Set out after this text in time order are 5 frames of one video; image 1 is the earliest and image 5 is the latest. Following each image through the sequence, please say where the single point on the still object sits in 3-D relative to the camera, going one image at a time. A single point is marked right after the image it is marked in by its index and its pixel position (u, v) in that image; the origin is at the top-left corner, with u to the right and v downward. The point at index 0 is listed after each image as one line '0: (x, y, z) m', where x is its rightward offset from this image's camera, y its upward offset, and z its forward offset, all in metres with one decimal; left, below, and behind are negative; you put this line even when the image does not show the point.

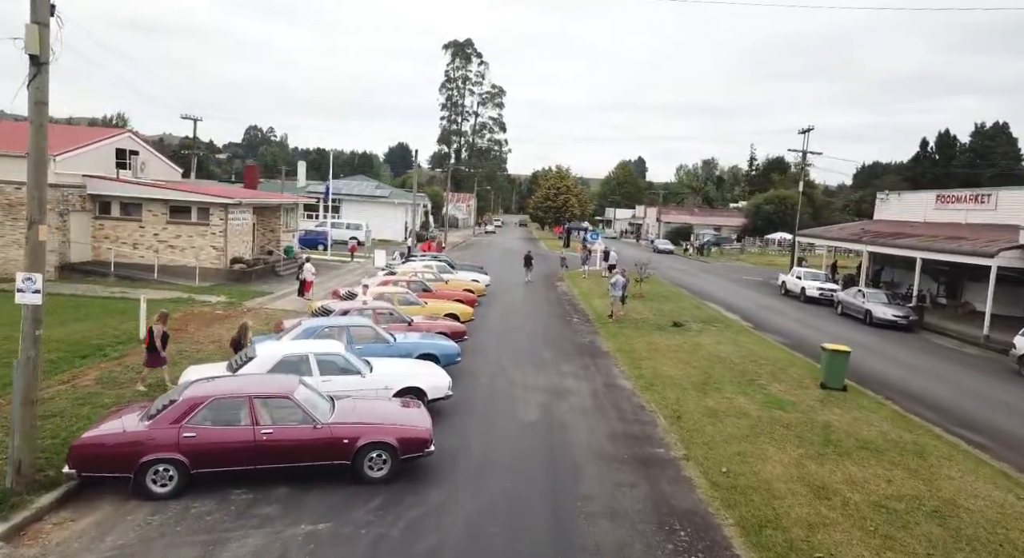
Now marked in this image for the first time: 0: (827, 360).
0: (+6.7, -1.8, +14.2) m
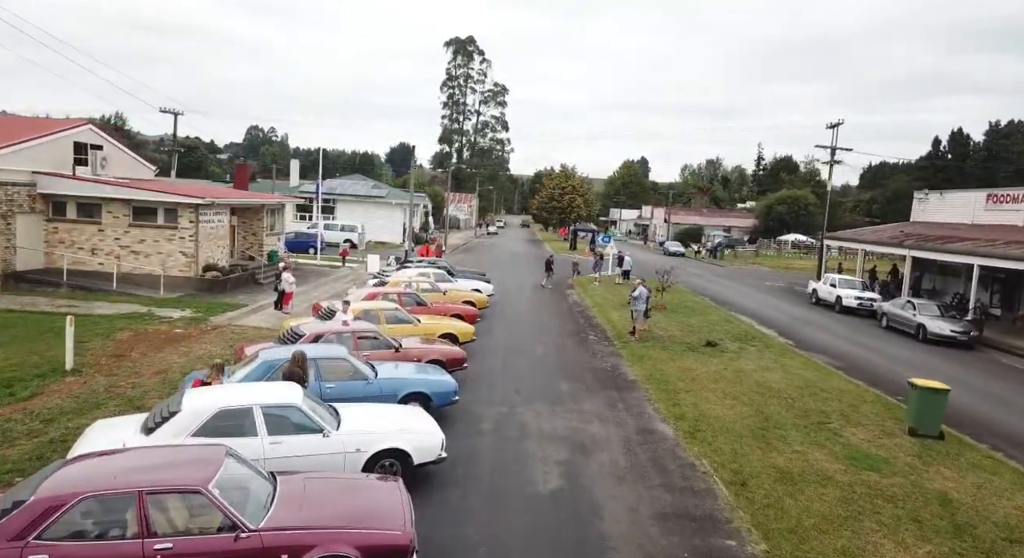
0: (+6.9, -2.1, +11.3) m
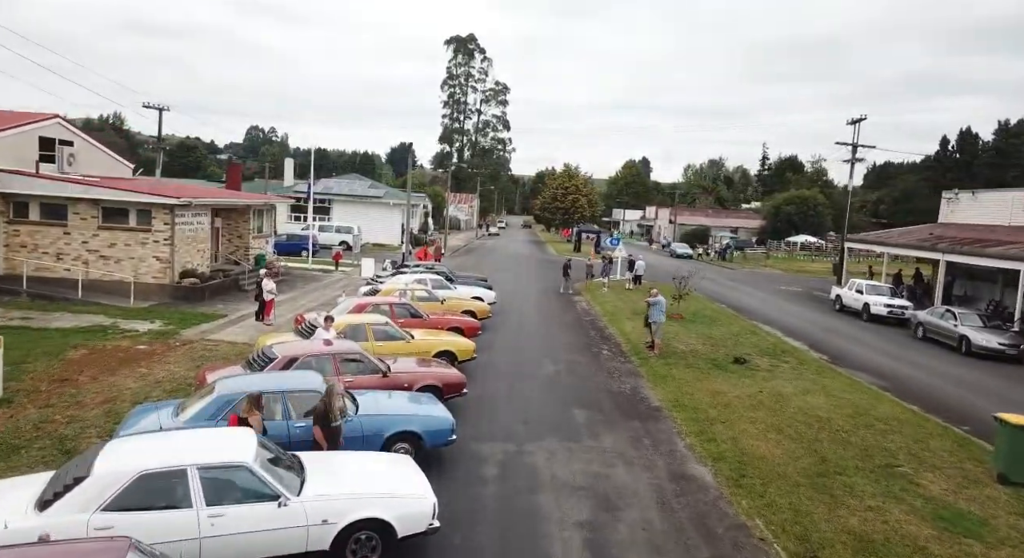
0: (+7.0, -2.3, +9.4) m
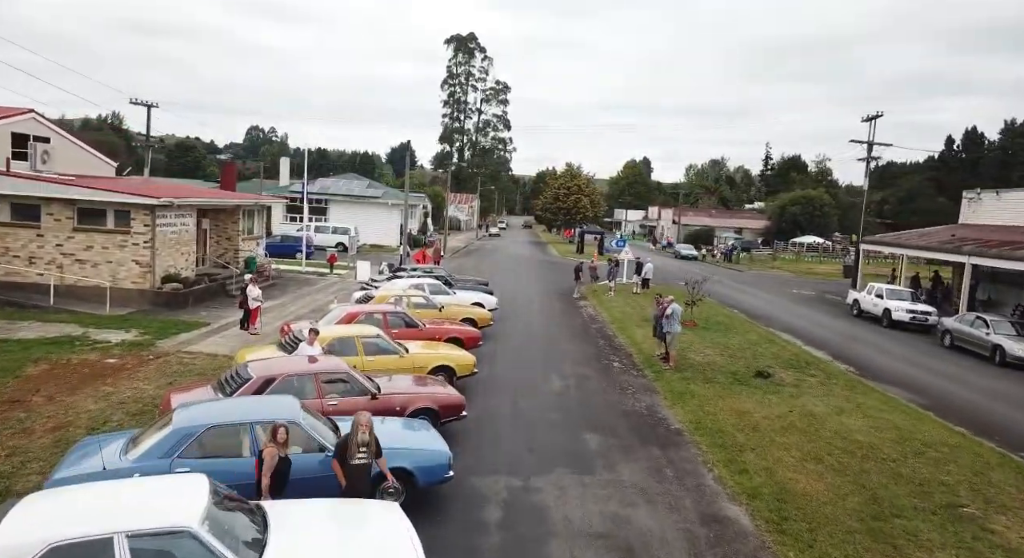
0: (+7.1, -2.5, +8.1) m
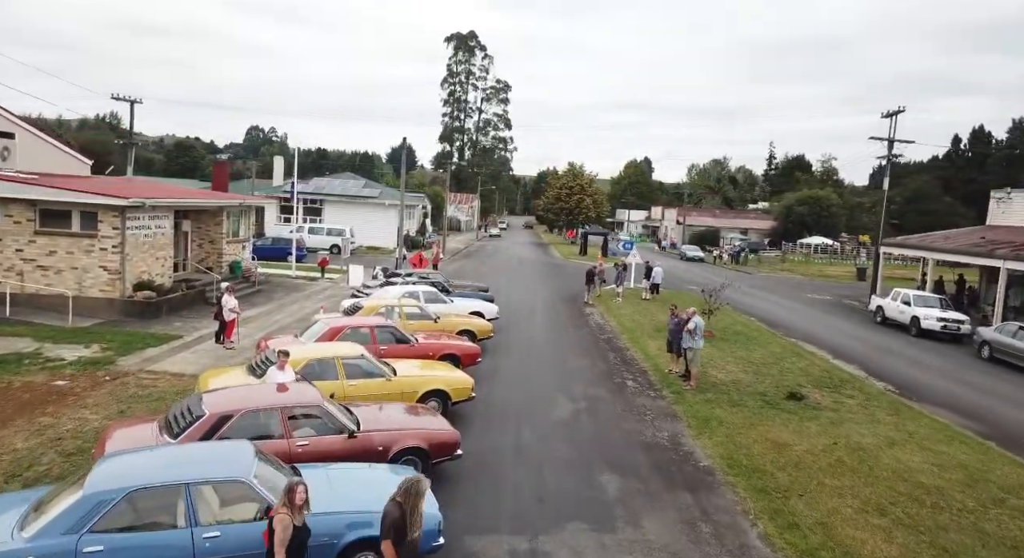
0: (+7.2, -2.7, +6.4) m
